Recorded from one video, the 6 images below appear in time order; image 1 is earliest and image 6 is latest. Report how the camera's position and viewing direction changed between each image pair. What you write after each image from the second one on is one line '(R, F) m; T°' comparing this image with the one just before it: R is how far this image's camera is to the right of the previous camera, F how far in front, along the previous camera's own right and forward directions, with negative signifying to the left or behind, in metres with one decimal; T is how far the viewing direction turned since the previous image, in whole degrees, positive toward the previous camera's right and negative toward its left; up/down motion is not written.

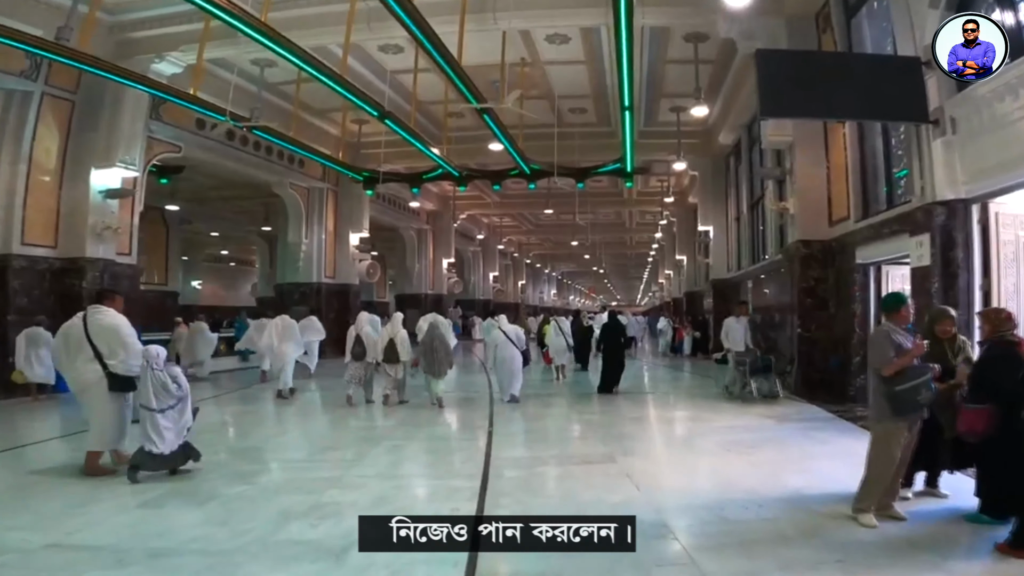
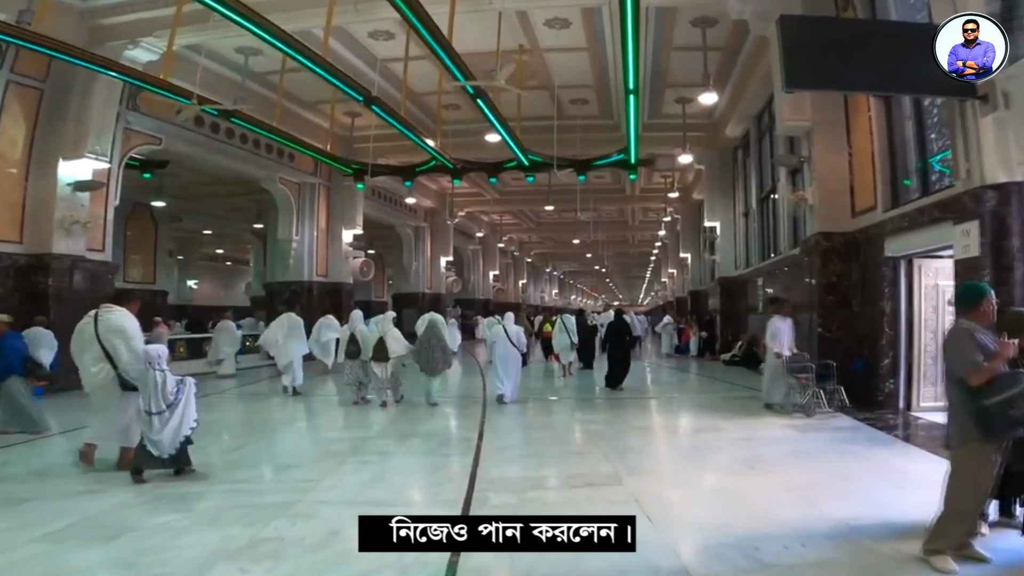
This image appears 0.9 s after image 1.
(+0.1, +0.6) m; 0°
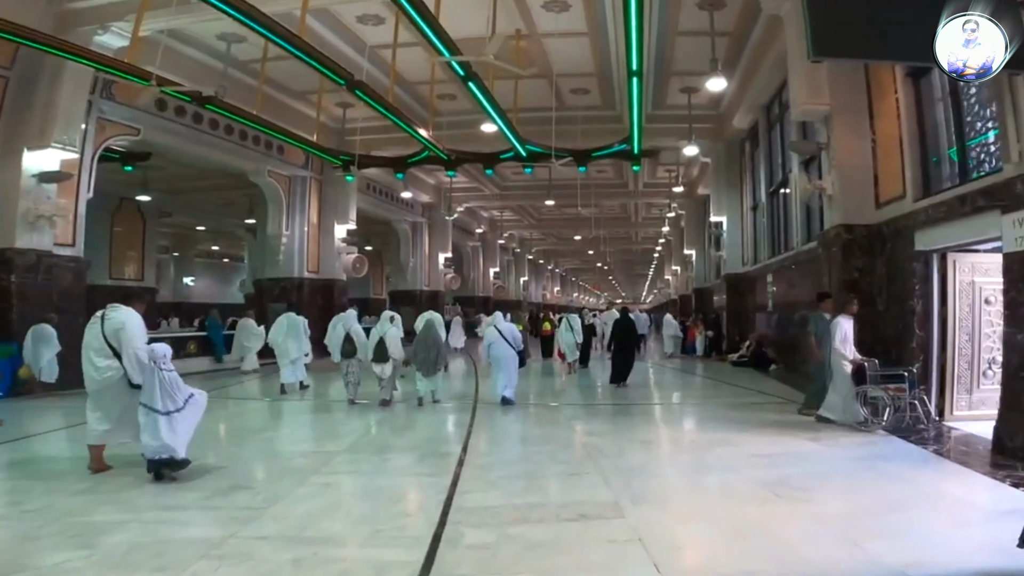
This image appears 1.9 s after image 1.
(+0.1, +0.5) m; 0°
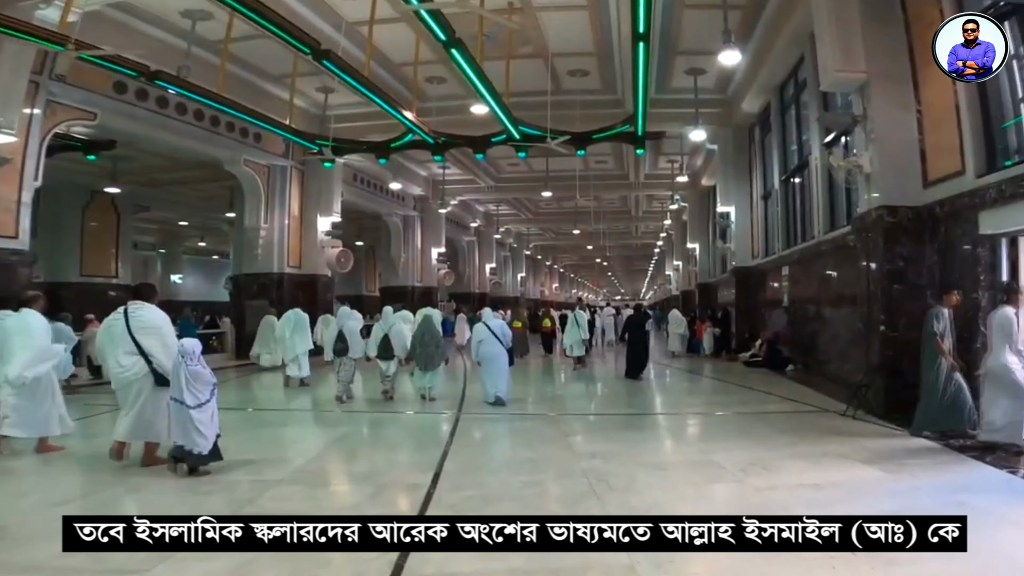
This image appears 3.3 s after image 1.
(+0.1, +0.8) m; 0°
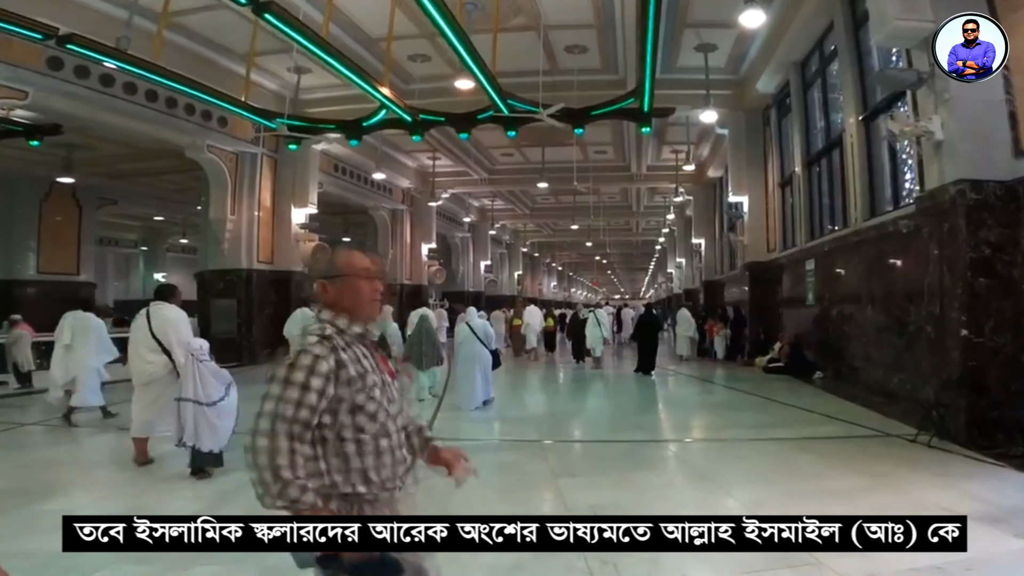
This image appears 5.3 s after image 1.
(+0.1, +1.1) m; 0°
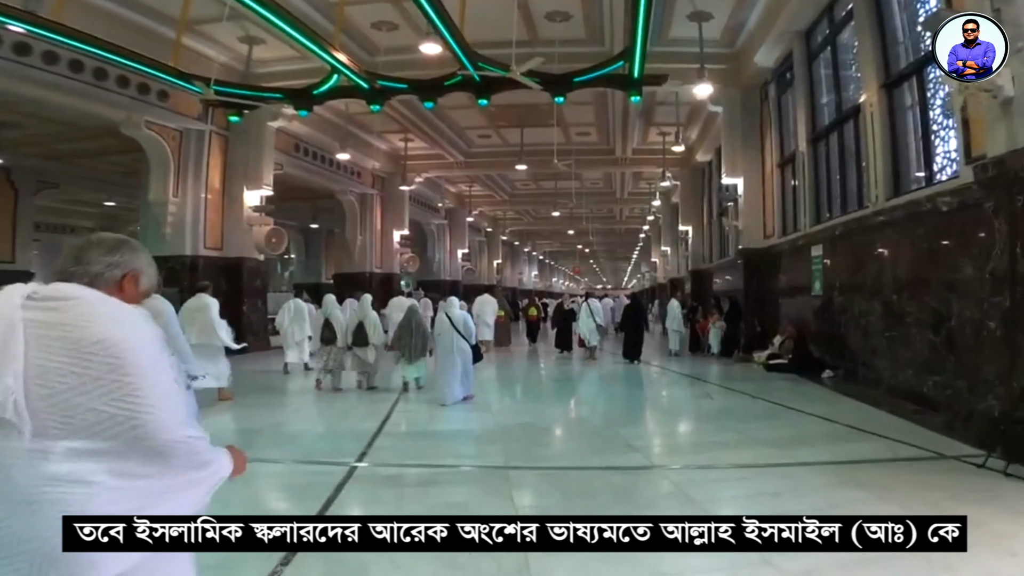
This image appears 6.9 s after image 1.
(+0.1, +0.9) m; +2°
